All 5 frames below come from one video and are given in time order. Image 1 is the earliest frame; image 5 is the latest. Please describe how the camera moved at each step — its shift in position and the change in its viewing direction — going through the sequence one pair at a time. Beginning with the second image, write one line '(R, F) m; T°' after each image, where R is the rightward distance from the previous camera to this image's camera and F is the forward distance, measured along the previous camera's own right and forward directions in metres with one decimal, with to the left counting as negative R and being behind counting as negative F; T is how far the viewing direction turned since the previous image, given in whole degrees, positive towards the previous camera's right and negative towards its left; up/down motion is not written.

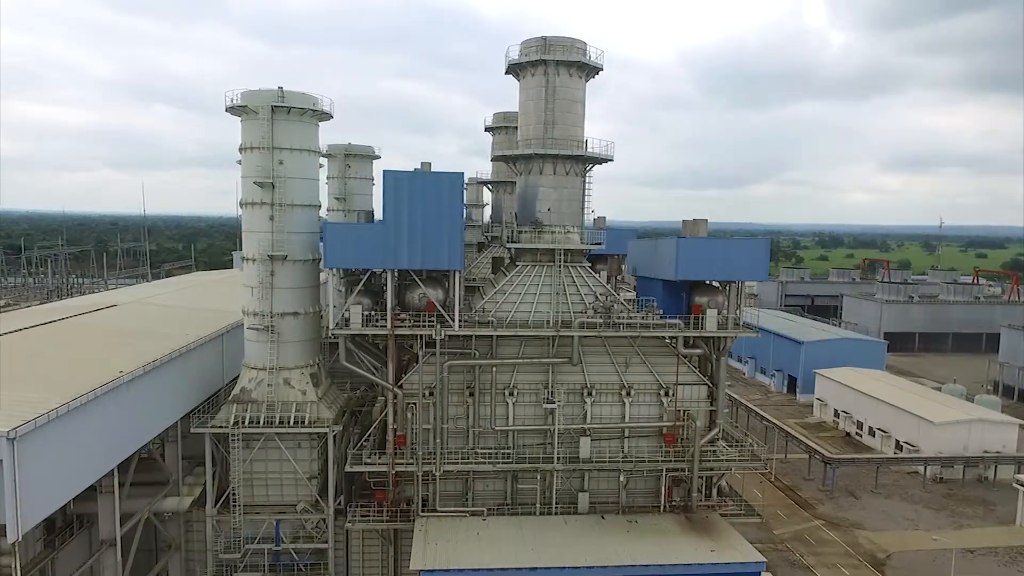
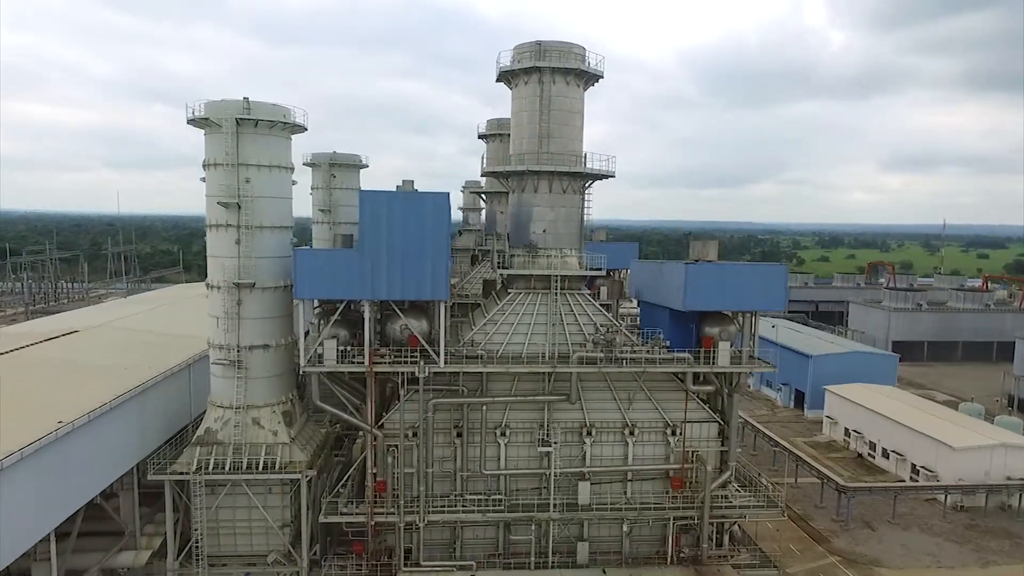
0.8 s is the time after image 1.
(+0.2, +2.0) m; 0°
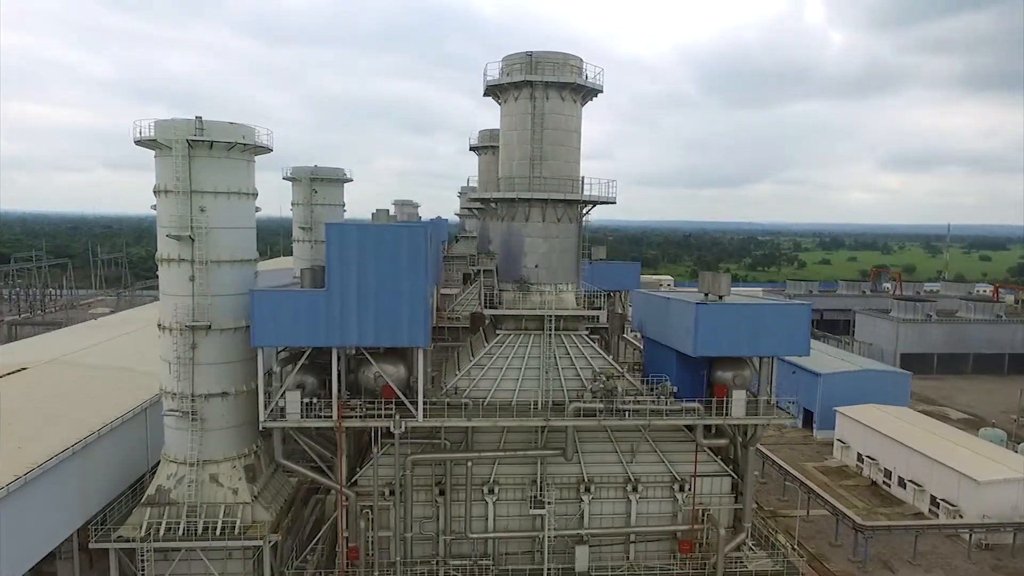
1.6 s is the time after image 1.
(+0.2, +2.2) m; 0°
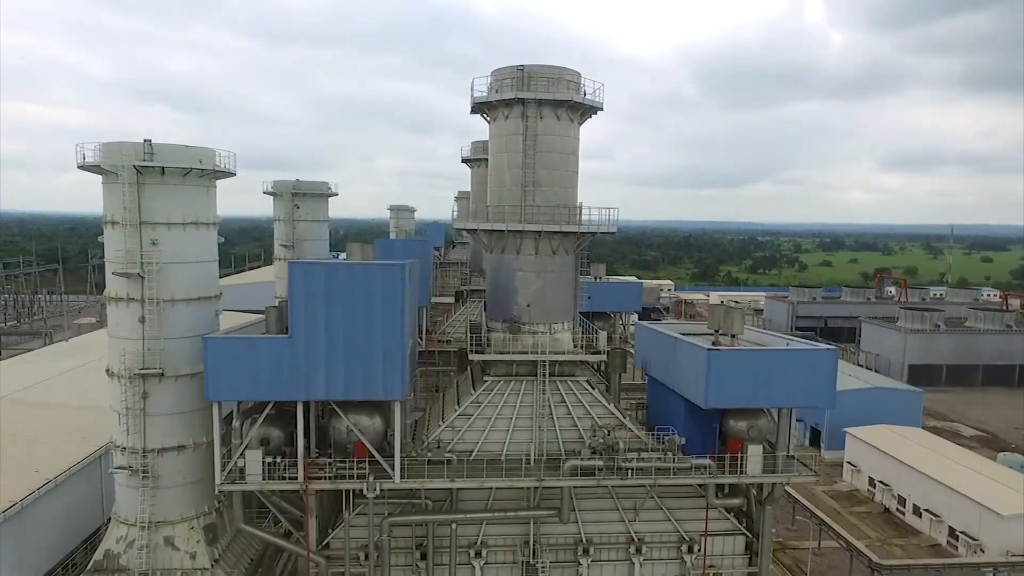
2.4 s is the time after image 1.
(+0.2, +1.9) m; 0°
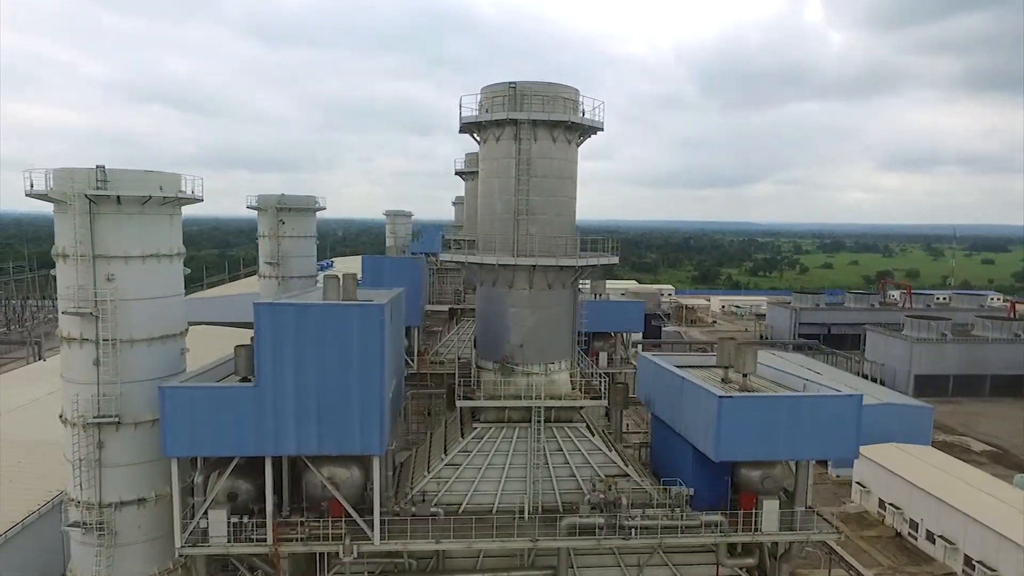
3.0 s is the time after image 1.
(+0.1, +1.4) m; 0°
